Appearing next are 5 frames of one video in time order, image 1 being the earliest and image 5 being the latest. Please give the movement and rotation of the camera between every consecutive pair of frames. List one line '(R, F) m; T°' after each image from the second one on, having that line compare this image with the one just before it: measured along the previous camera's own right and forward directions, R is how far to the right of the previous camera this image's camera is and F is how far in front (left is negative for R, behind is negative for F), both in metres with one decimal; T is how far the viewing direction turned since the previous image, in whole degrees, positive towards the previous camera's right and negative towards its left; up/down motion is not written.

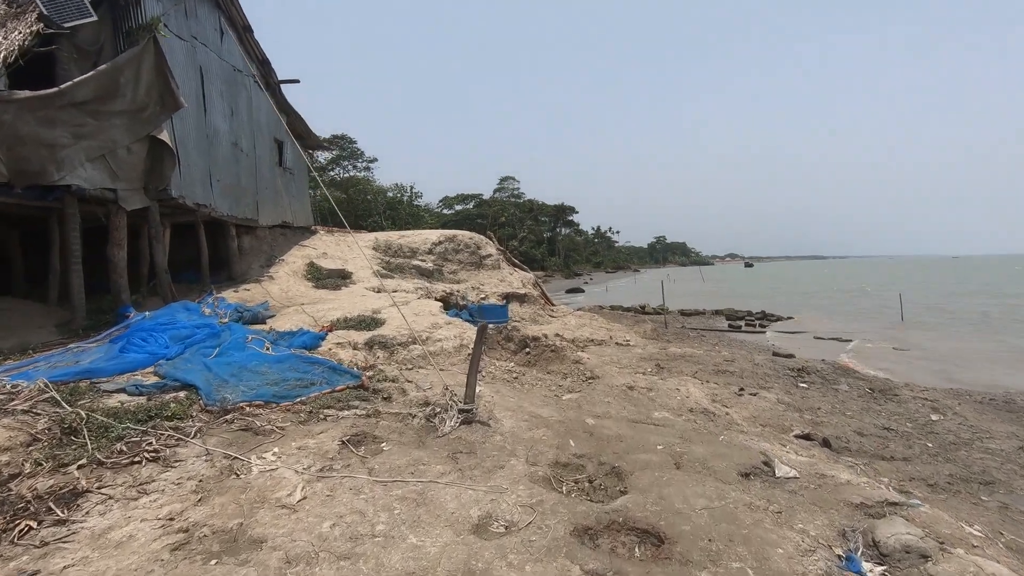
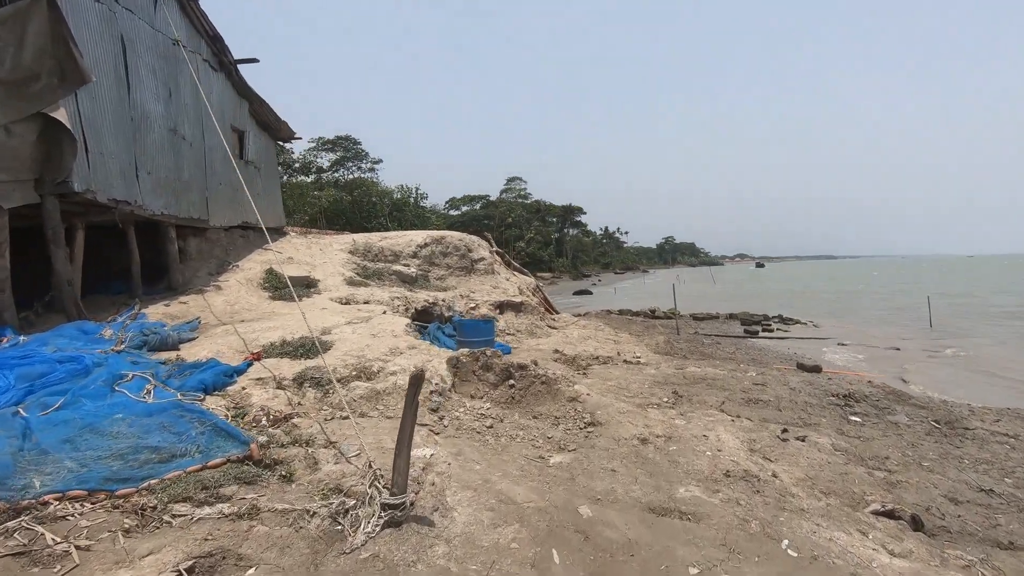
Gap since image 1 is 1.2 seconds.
(+0.4, +1.9) m; -1°
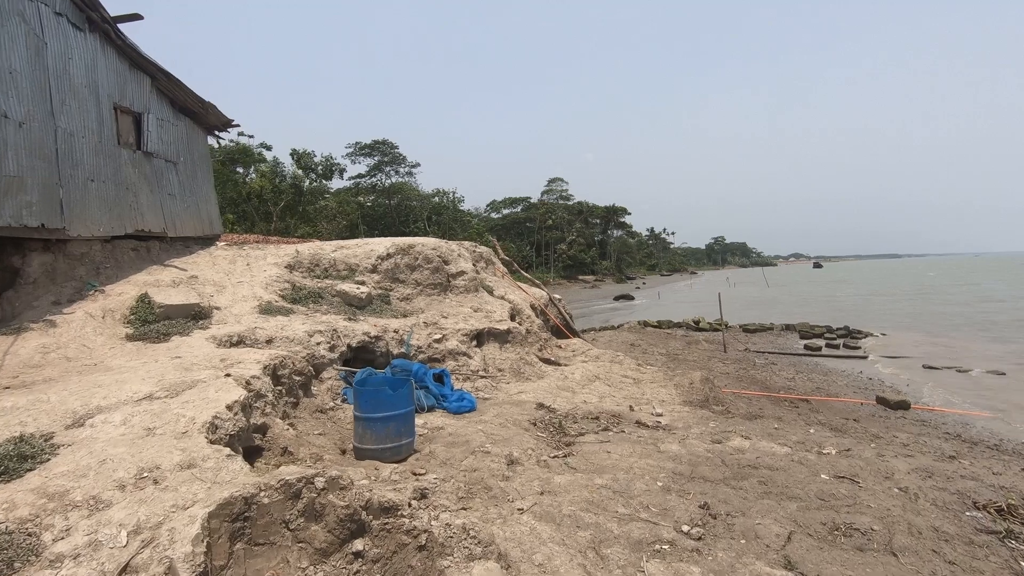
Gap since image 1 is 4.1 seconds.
(+1.2, +3.5) m; -5°
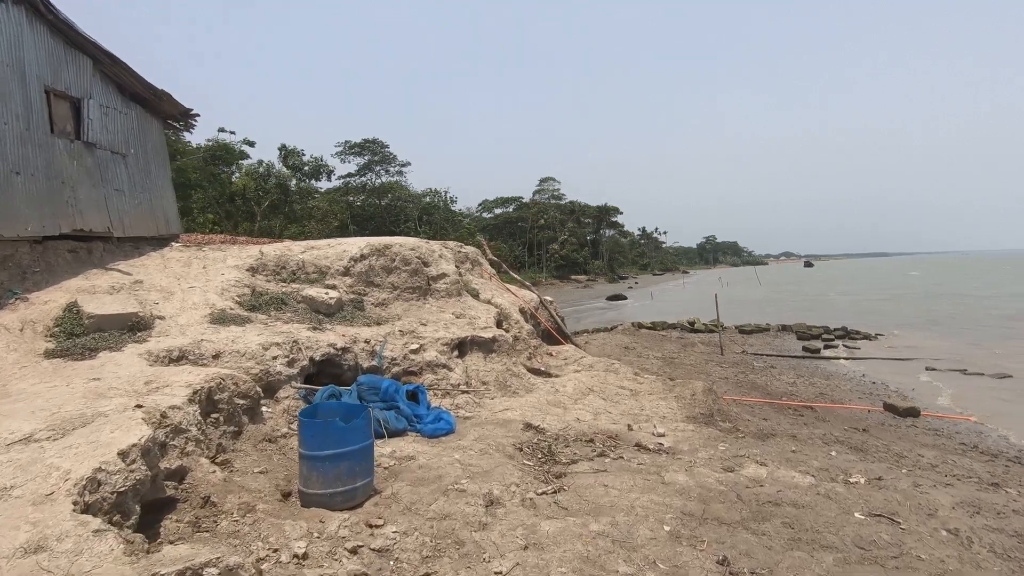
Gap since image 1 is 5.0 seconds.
(+0.1, +1.0) m; +1°
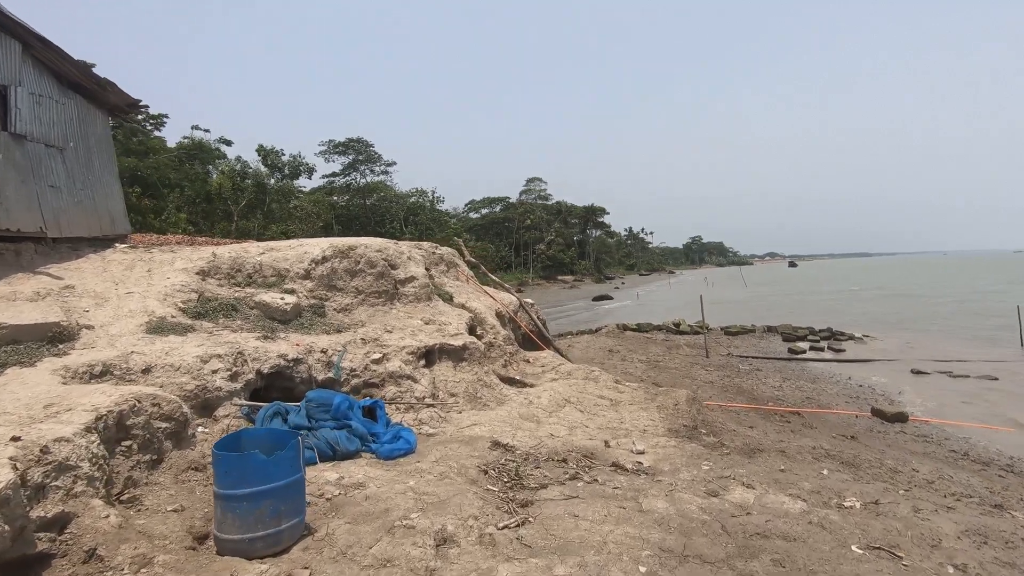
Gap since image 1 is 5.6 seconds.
(+0.3, +0.6) m; +1°
